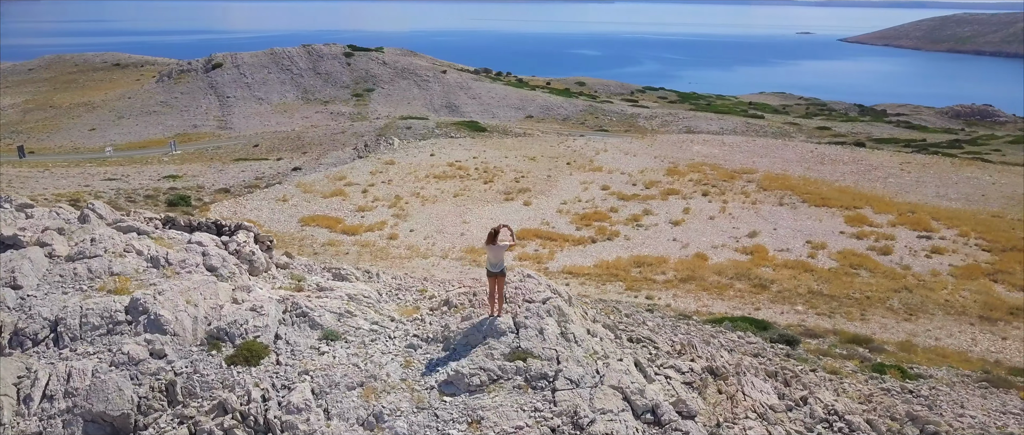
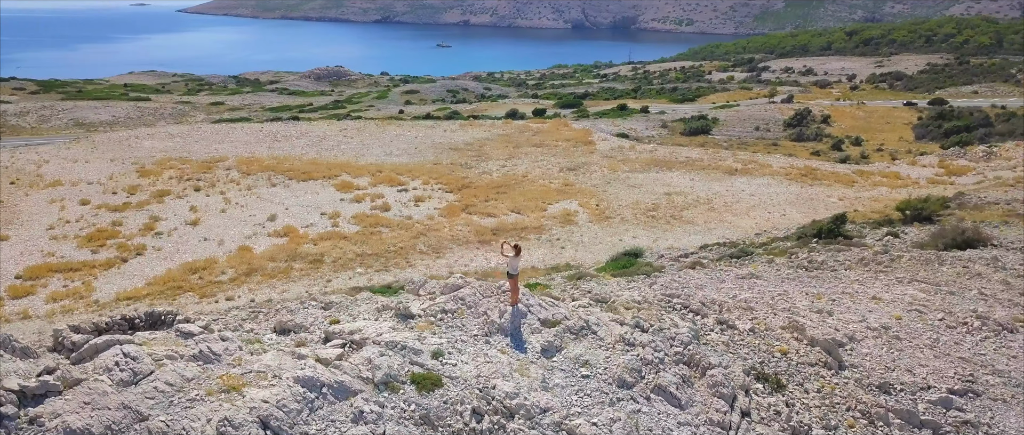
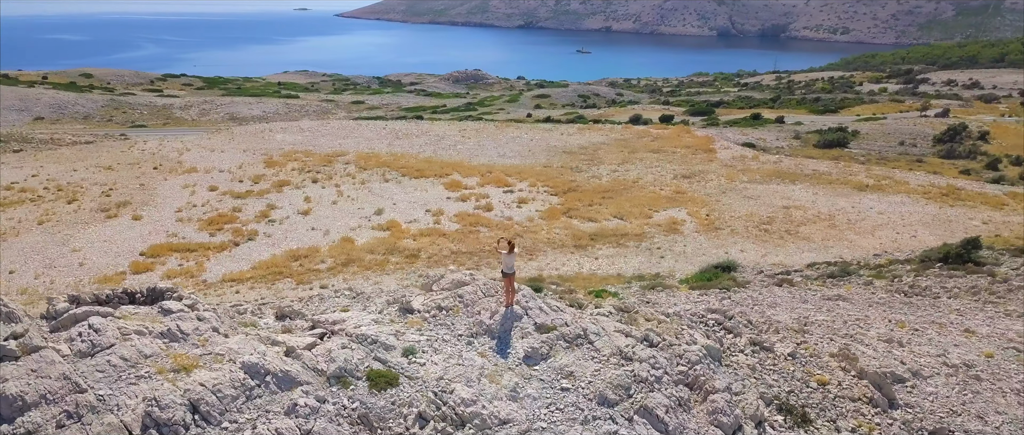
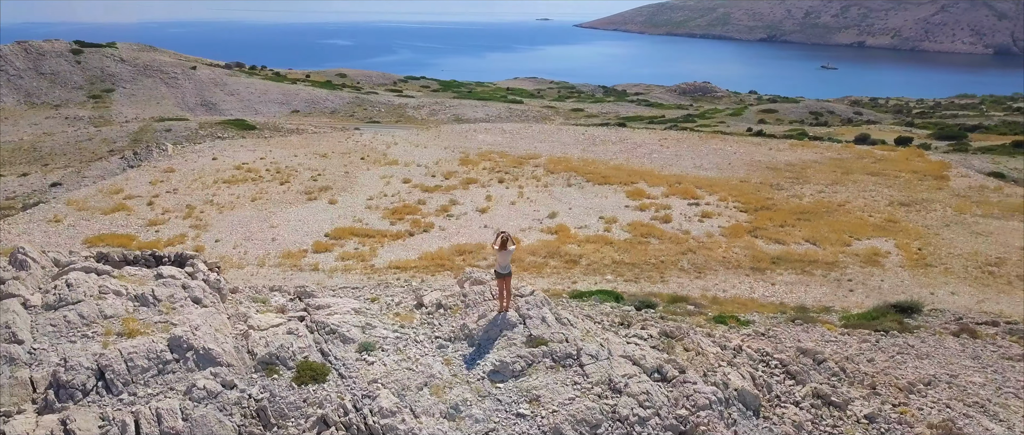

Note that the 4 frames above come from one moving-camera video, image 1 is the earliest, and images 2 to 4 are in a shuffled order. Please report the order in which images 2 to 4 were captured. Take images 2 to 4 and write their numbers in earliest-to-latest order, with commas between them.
4, 3, 2
